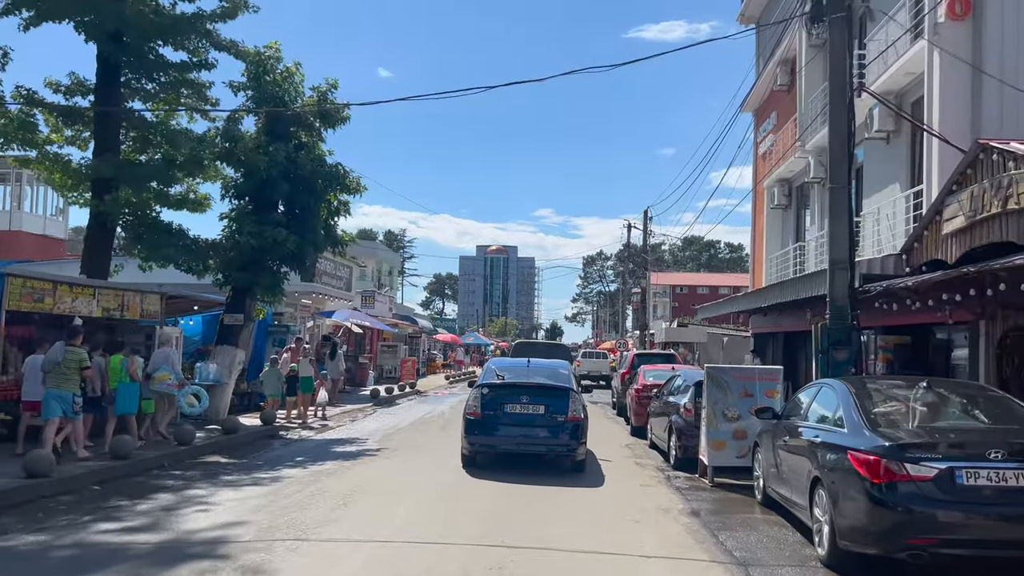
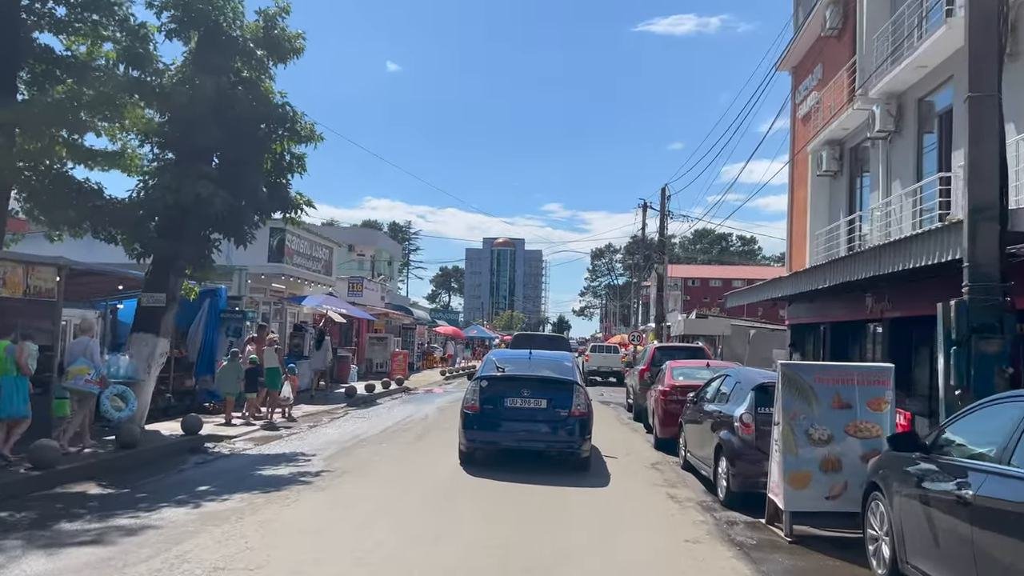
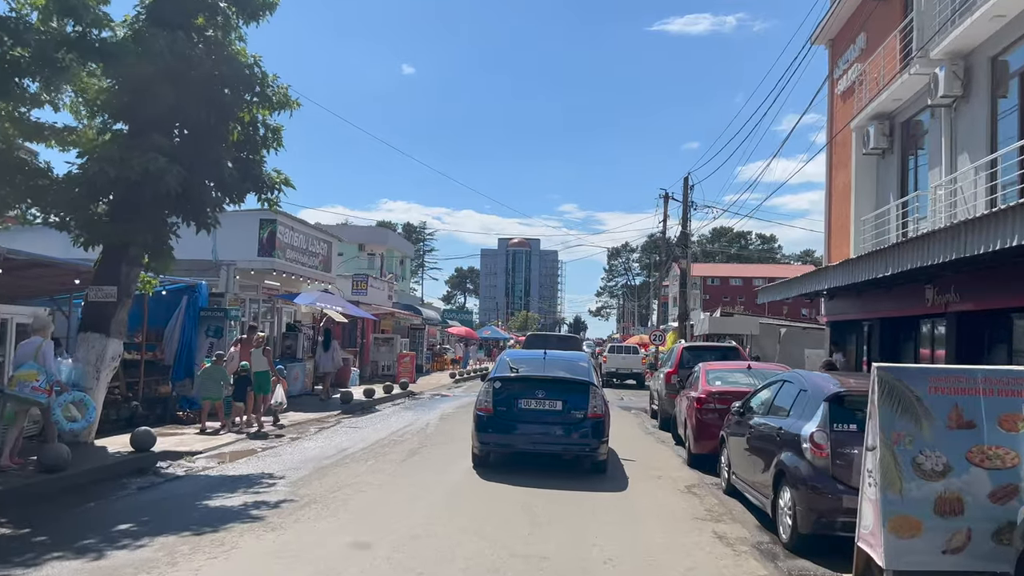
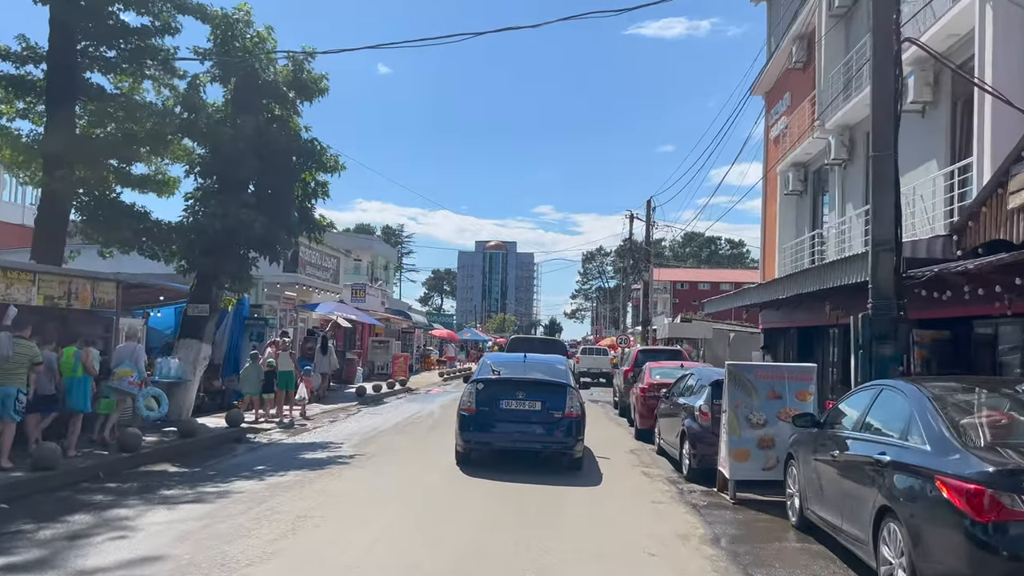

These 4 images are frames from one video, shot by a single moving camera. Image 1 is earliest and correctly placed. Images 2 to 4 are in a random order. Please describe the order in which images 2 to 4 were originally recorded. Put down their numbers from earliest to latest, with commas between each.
4, 2, 3
